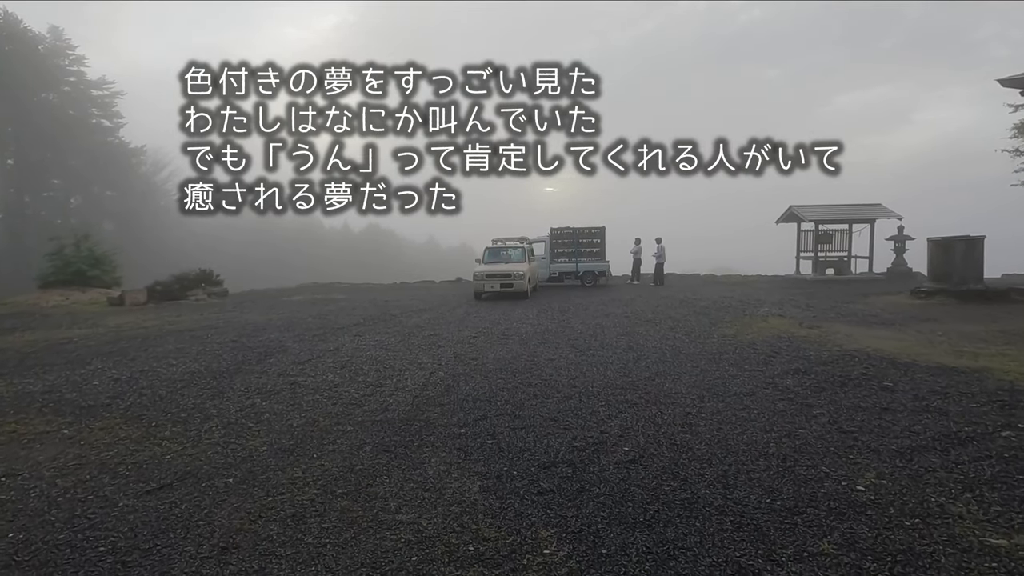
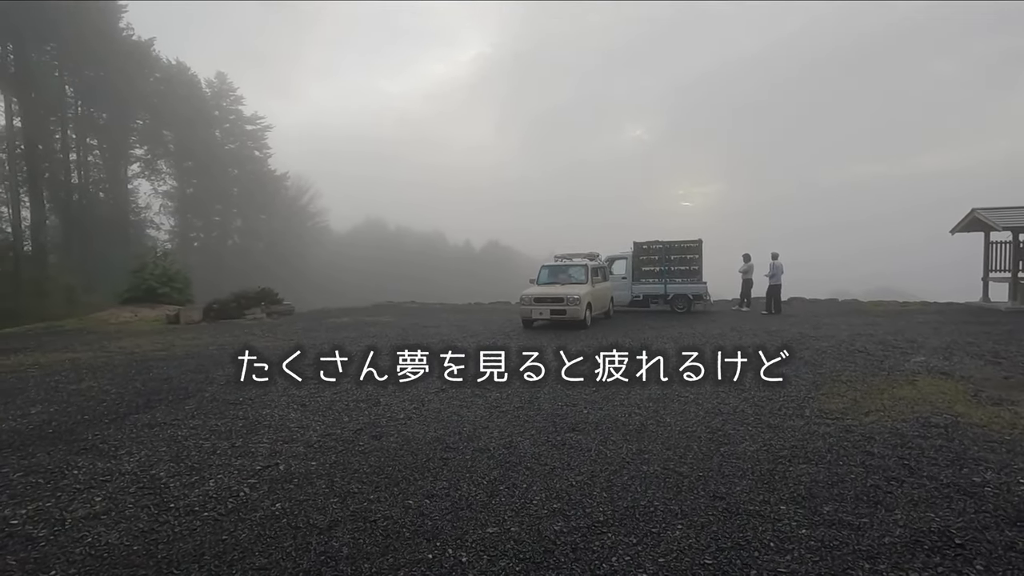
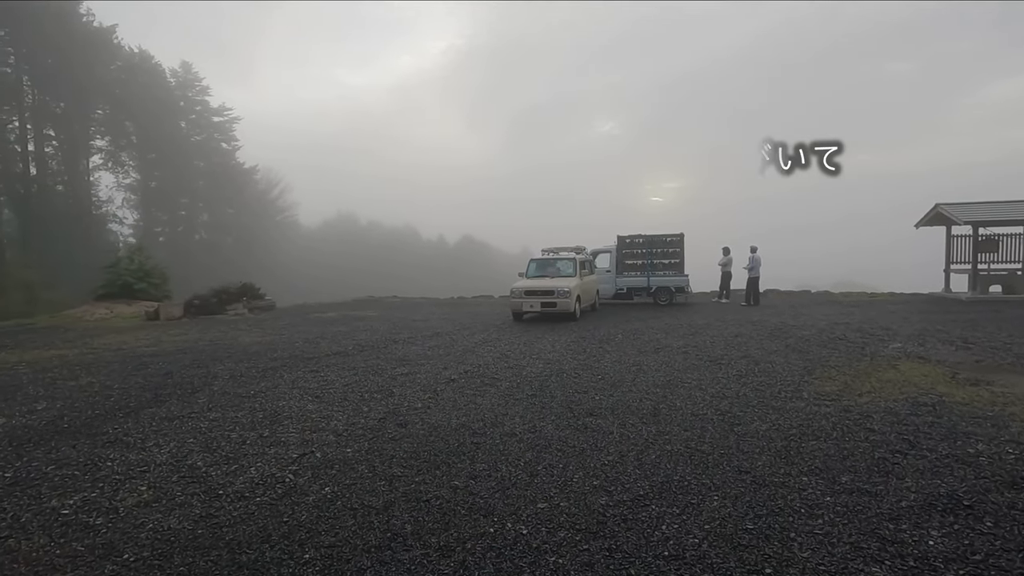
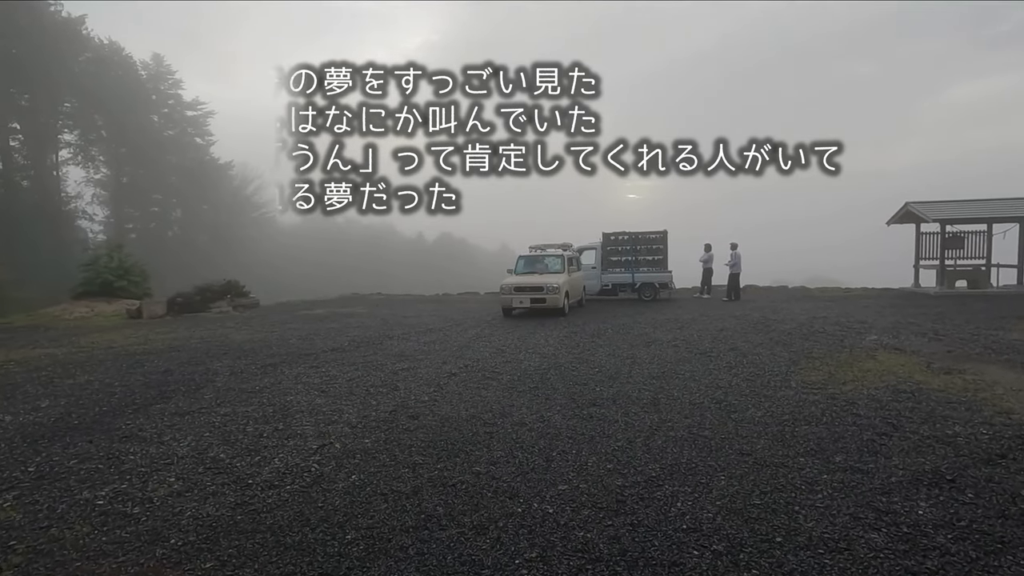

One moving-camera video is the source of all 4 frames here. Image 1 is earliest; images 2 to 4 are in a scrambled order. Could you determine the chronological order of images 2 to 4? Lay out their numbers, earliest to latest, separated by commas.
4, 3, 2
